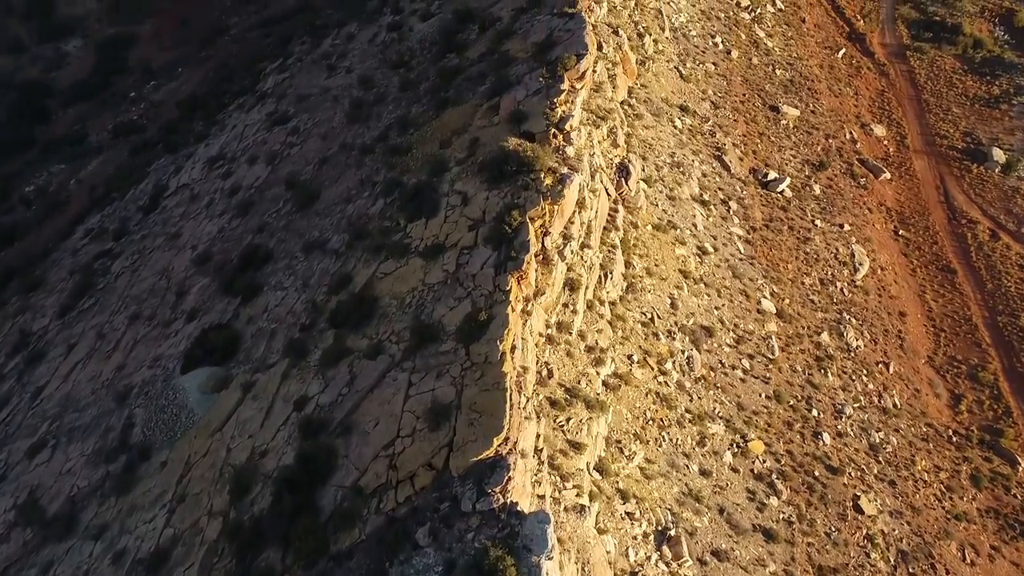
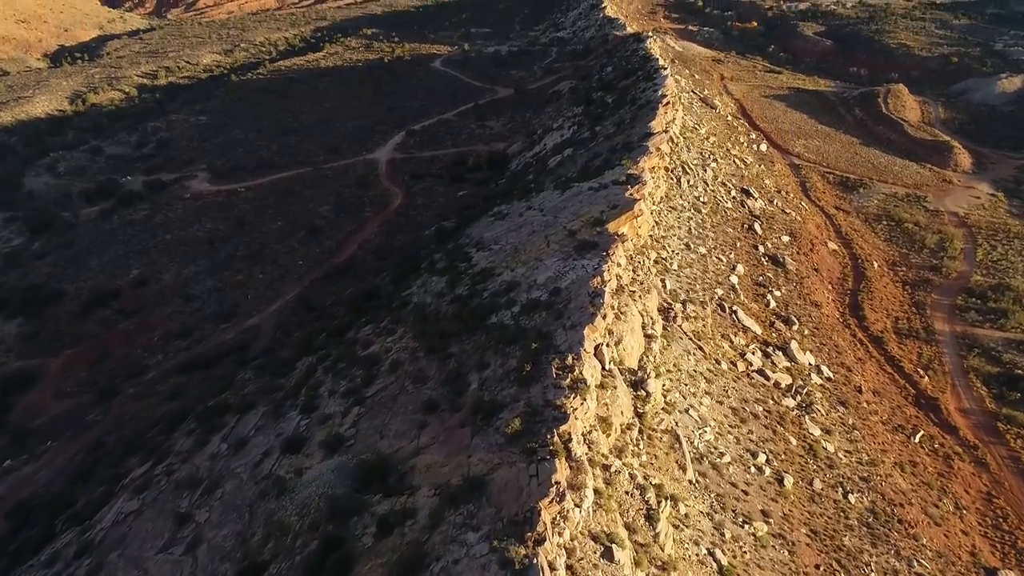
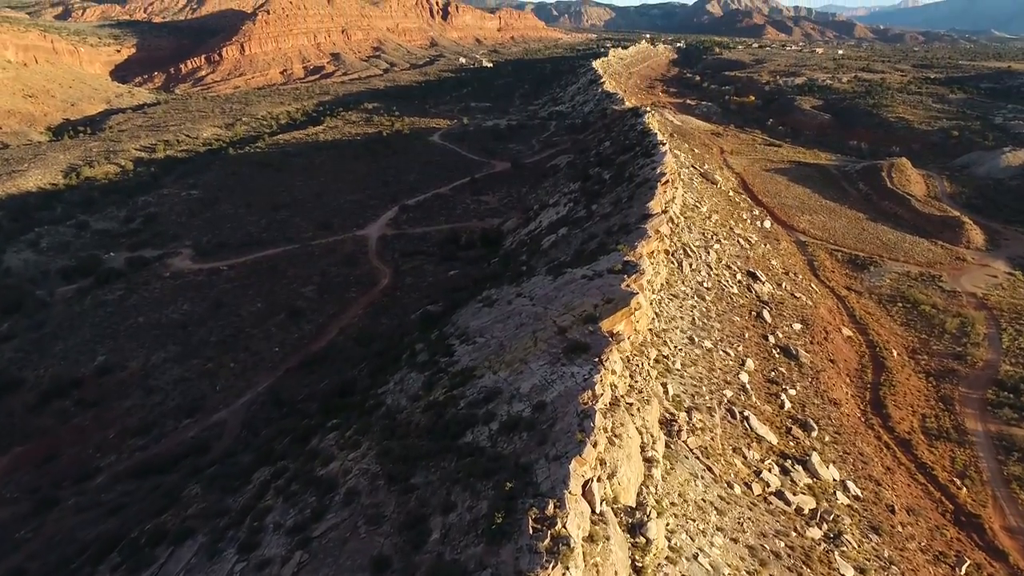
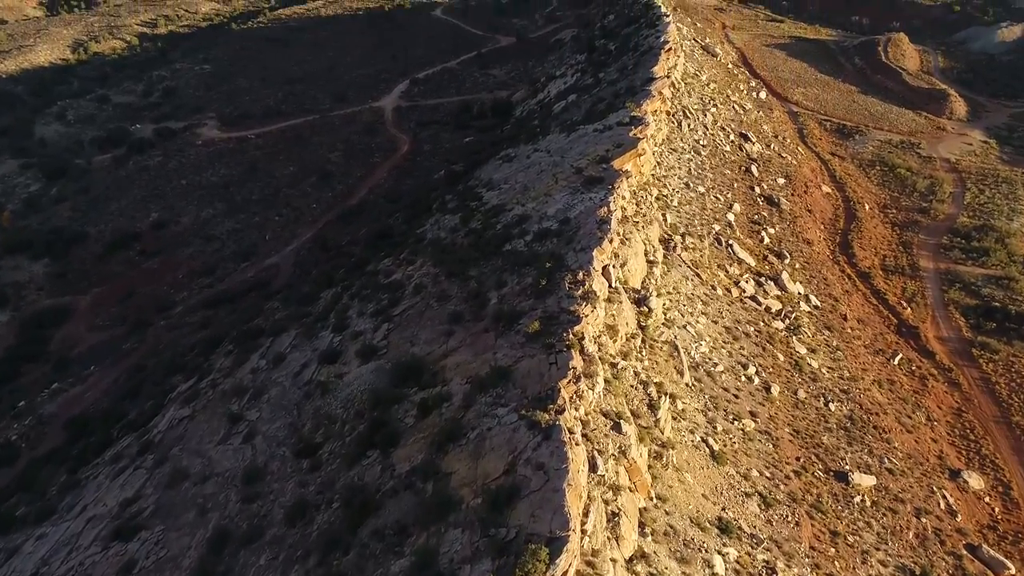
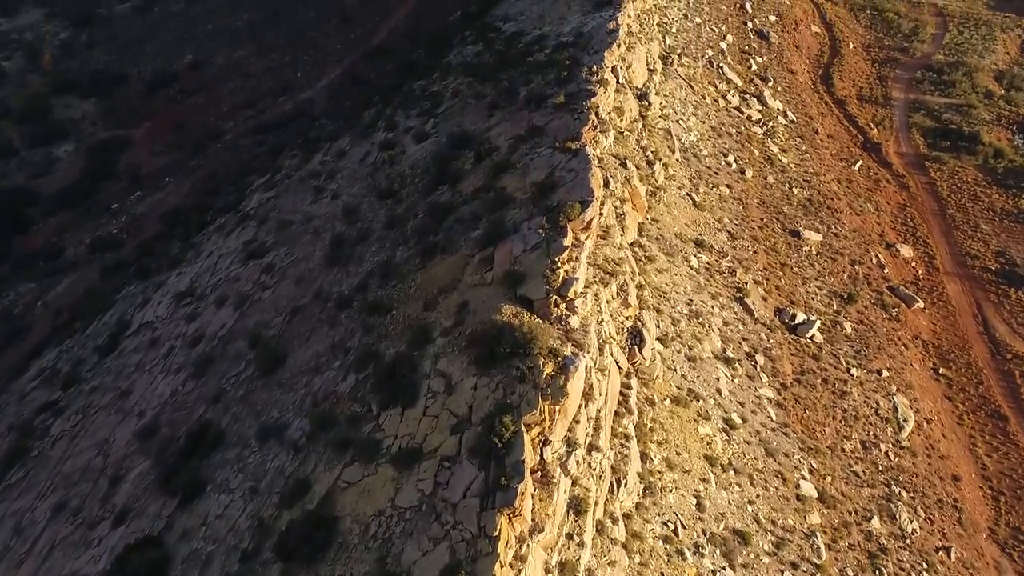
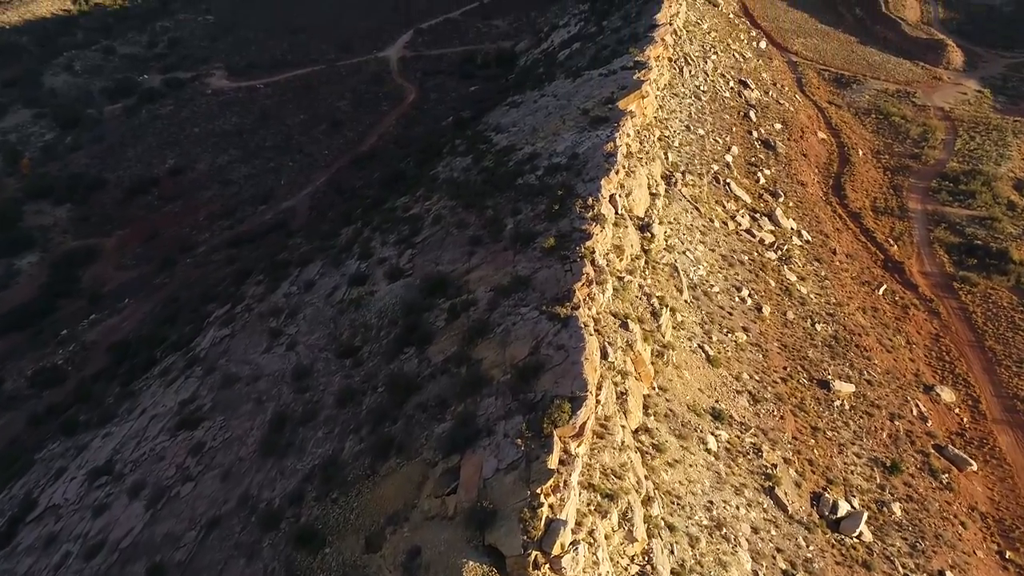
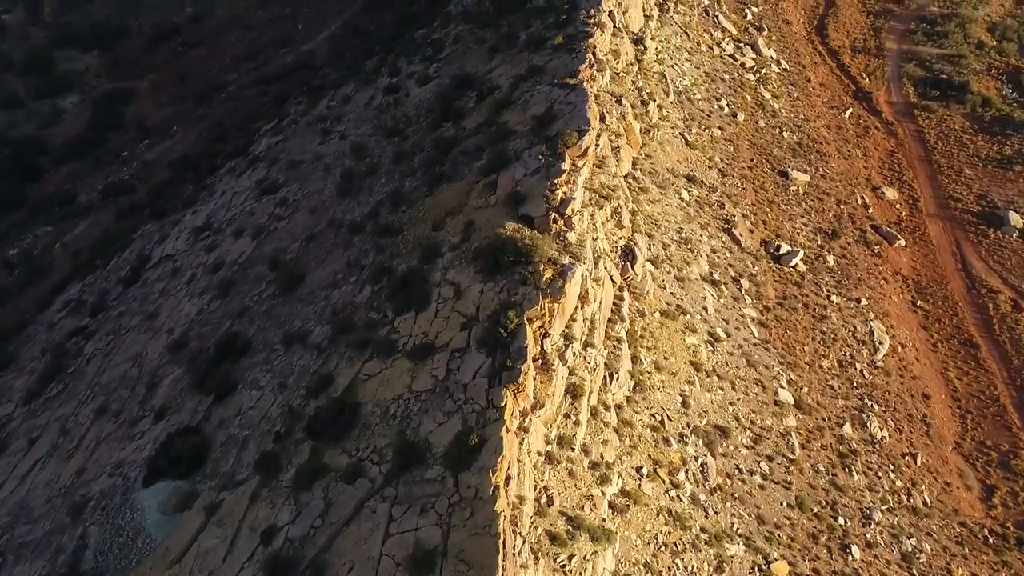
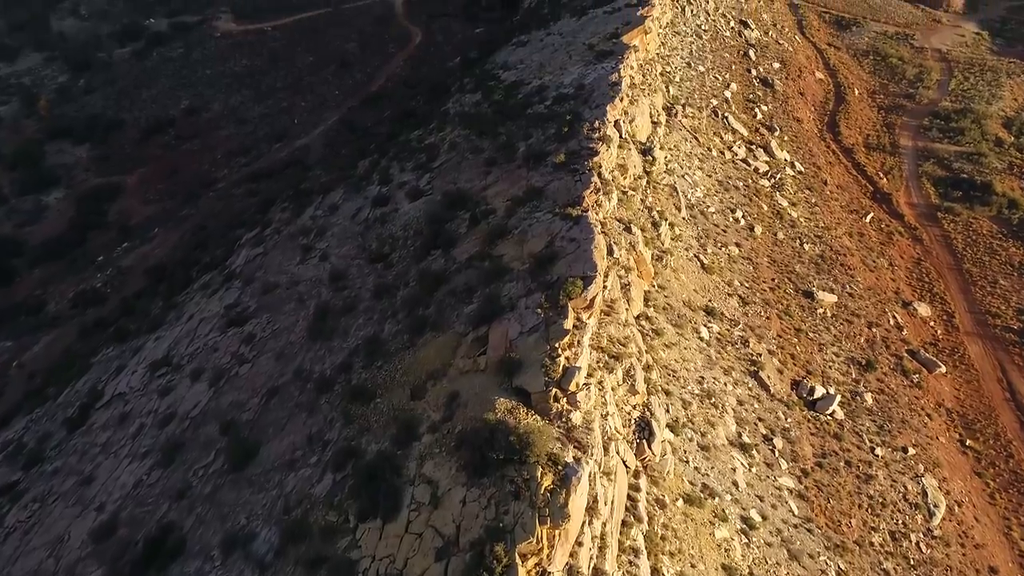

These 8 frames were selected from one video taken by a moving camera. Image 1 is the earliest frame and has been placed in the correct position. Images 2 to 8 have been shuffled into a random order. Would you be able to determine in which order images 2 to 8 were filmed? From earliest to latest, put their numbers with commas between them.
7, 5, 8, 6, 4, 2, 3
